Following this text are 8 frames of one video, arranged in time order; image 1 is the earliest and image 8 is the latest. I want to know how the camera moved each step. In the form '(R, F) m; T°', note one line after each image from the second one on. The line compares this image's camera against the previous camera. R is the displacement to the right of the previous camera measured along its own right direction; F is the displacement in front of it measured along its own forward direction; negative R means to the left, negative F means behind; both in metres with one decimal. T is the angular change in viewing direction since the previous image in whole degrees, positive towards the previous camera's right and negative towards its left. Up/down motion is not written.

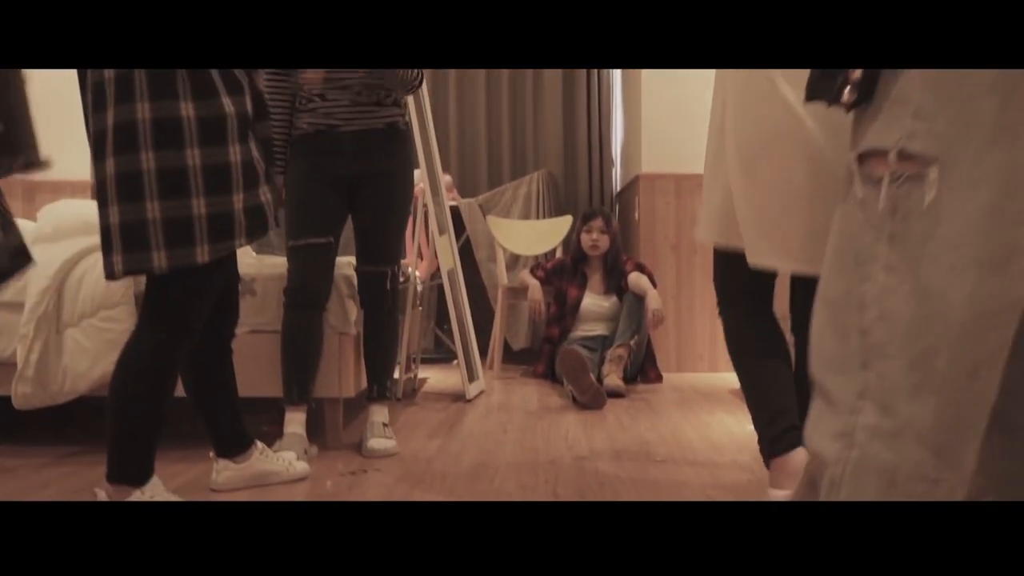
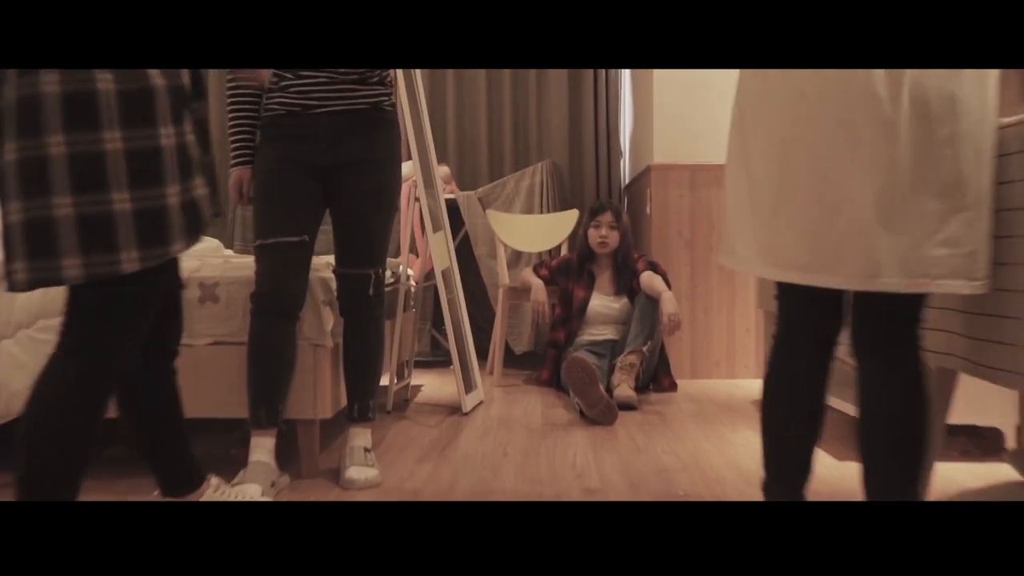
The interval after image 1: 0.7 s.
(0.0, +0.2) m; 0°
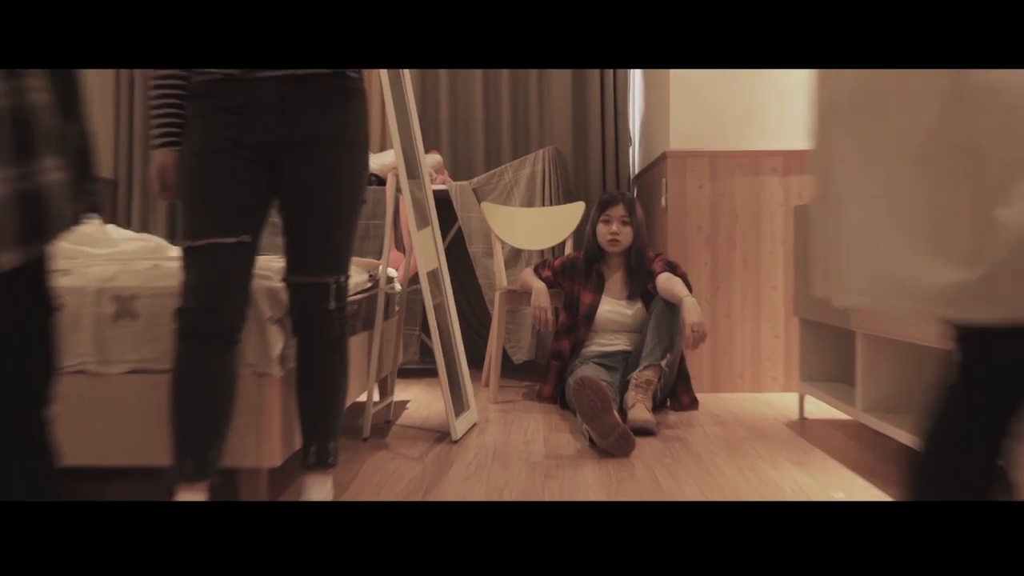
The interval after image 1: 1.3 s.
(0.0, +0.3) m; 0°
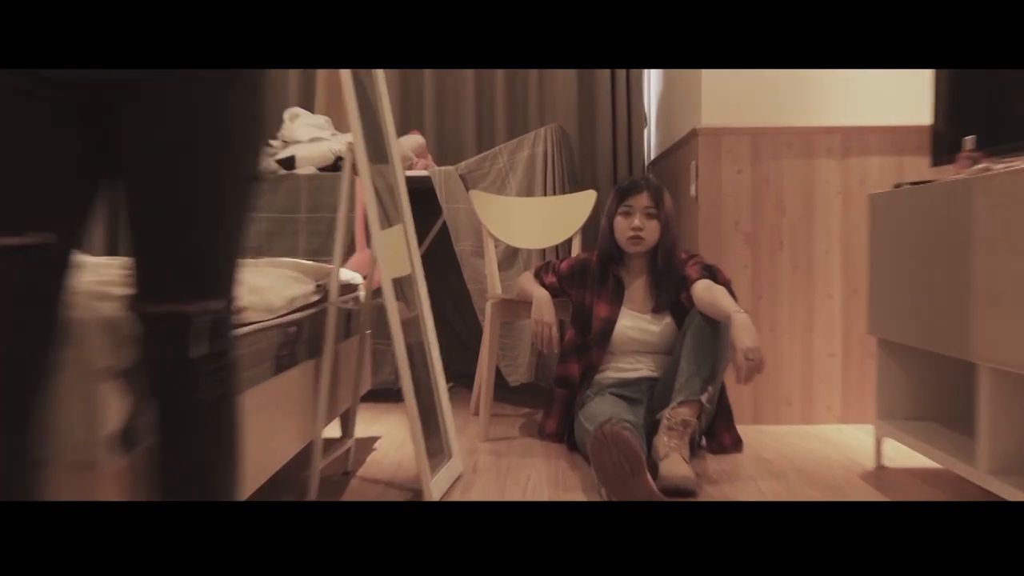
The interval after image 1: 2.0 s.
(0.0, +0.4) m; 0°
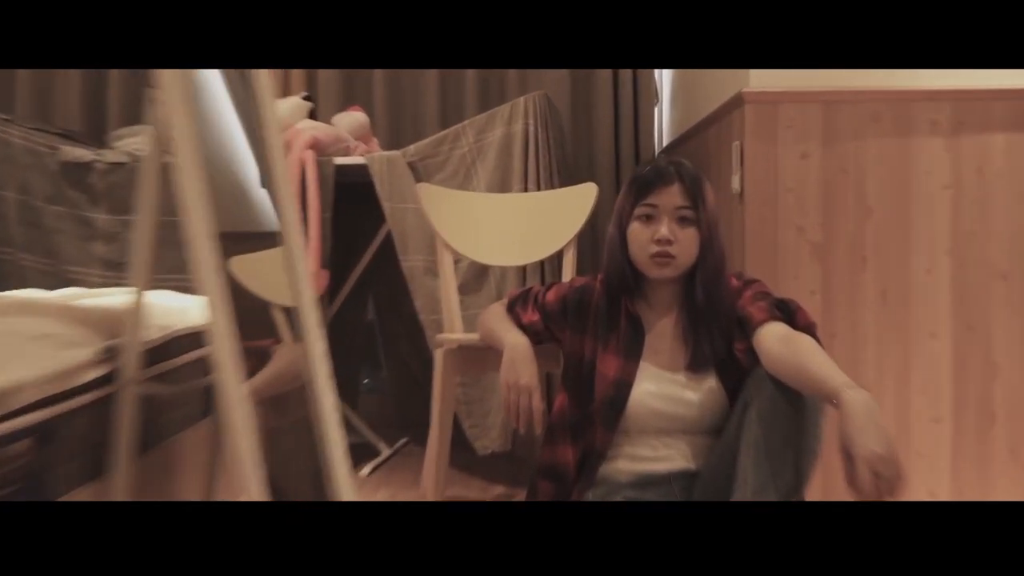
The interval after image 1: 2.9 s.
(0.0, +0.6) m; +1°
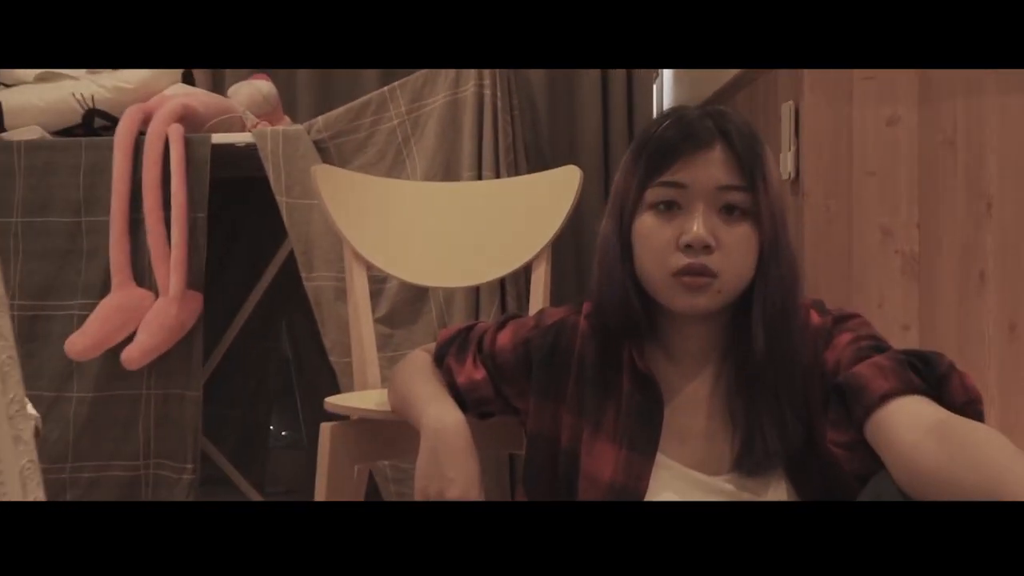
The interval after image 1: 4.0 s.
(0.0, +0.5) m; +1°
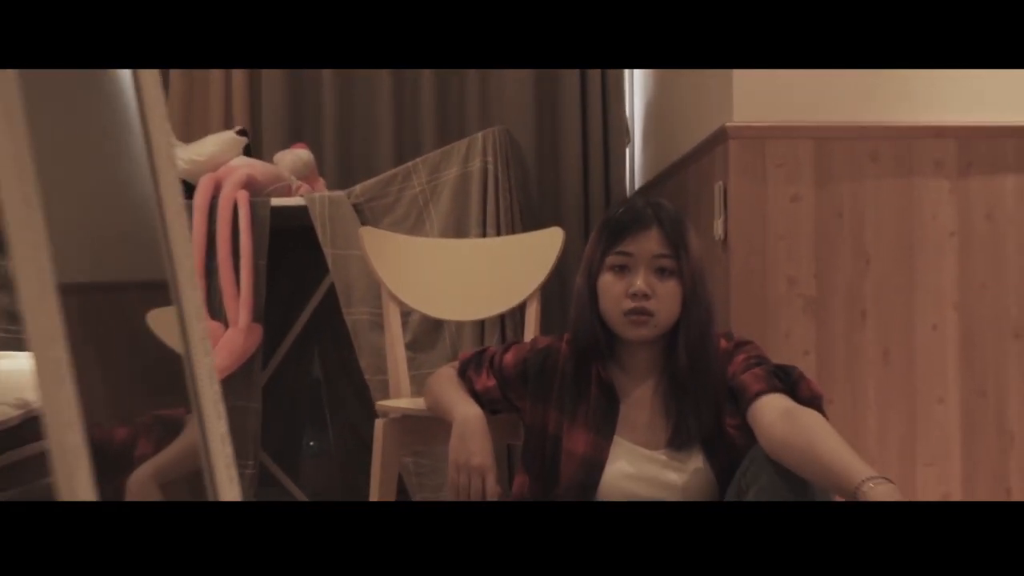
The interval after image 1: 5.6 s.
(0.0, -0.3) m; +1°
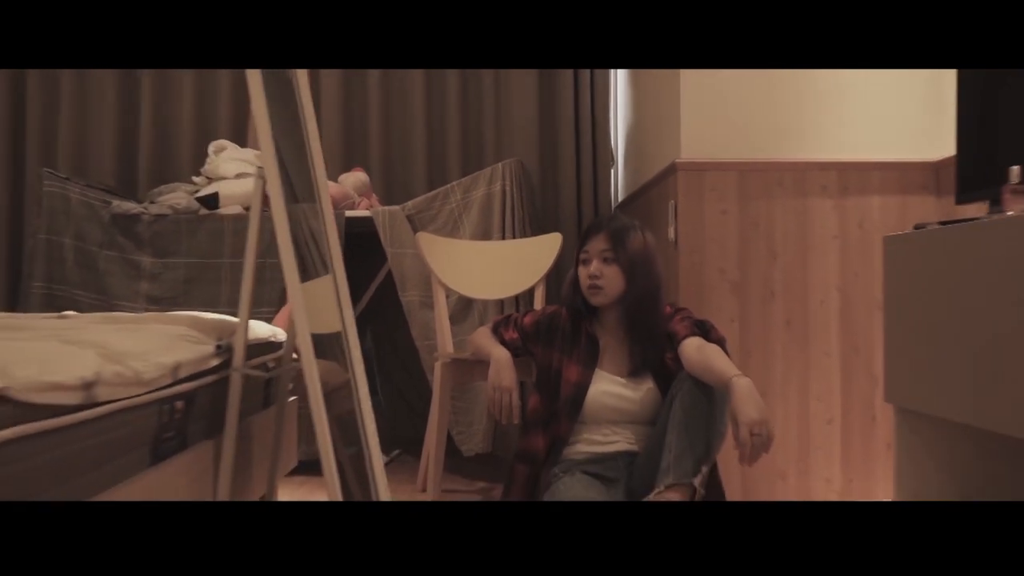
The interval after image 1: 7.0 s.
(0.0, -0.5) m; 0°
